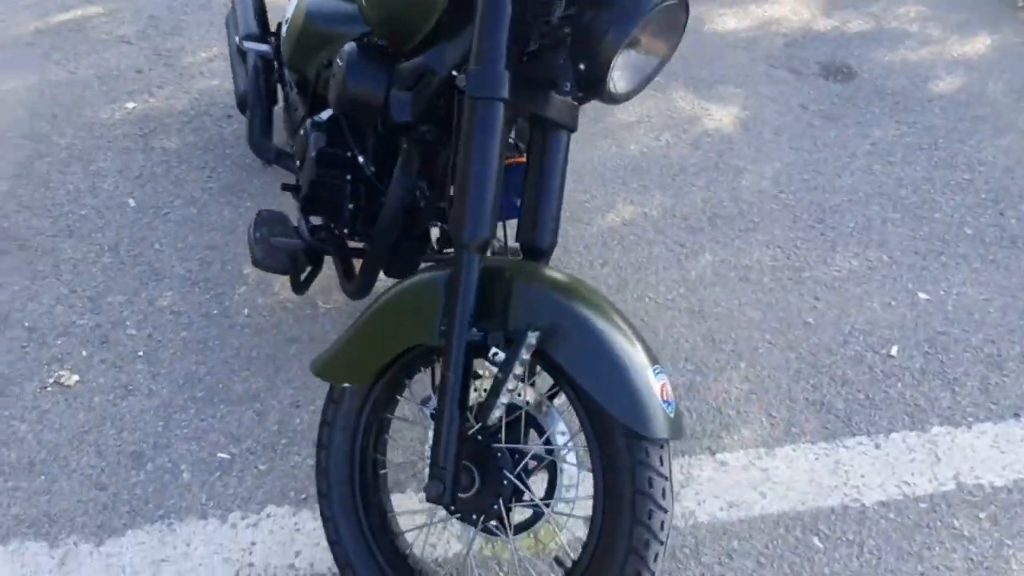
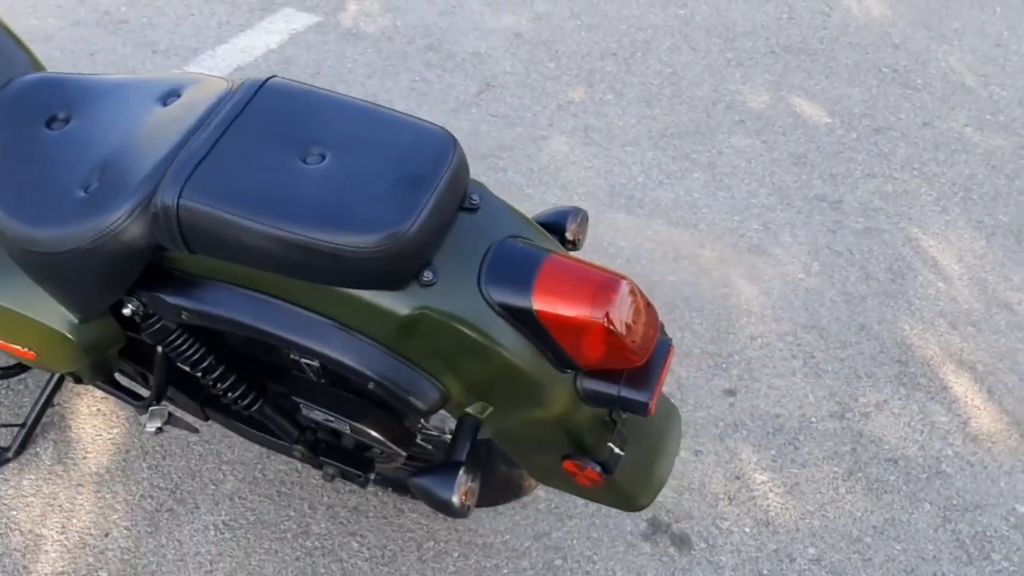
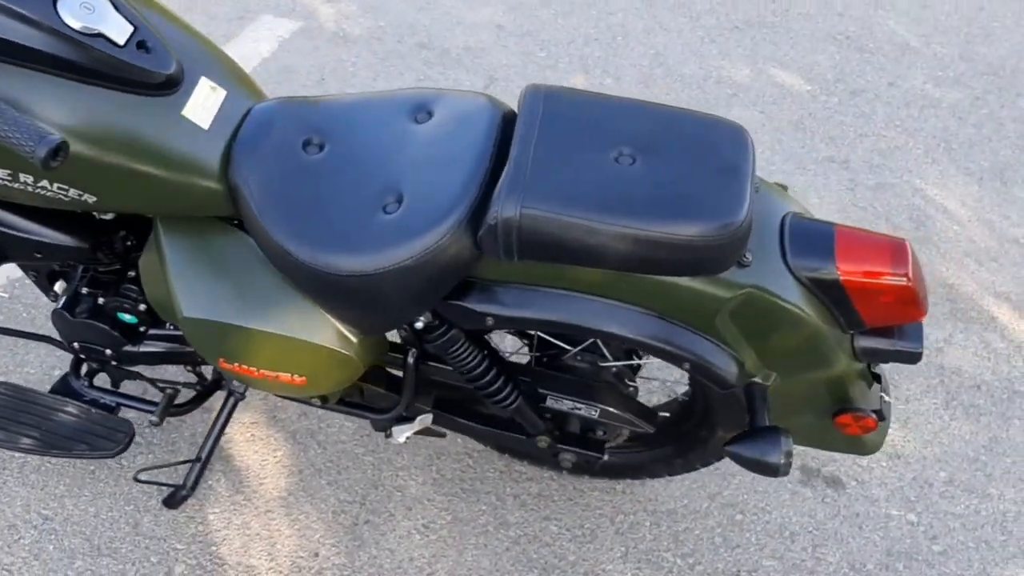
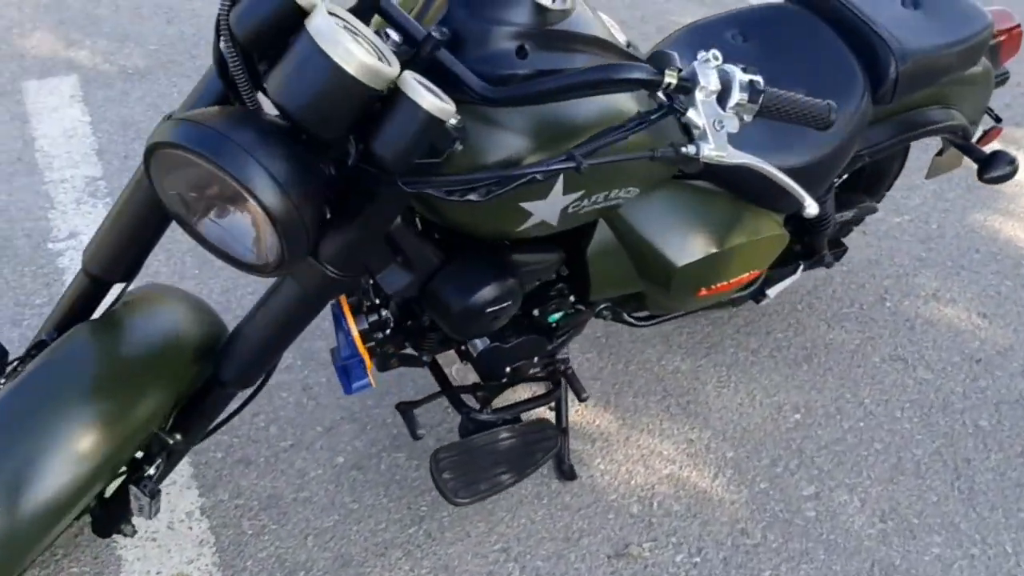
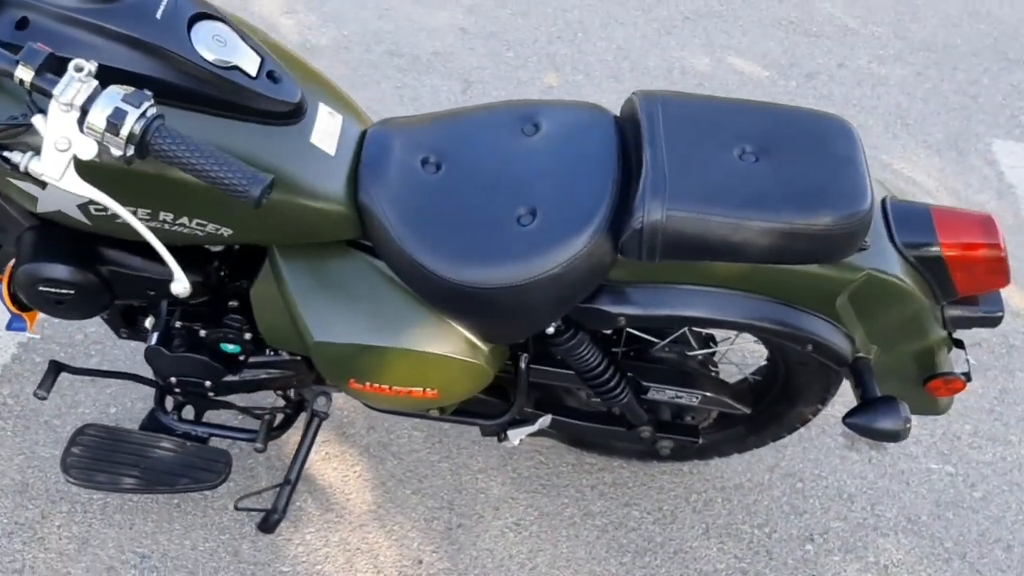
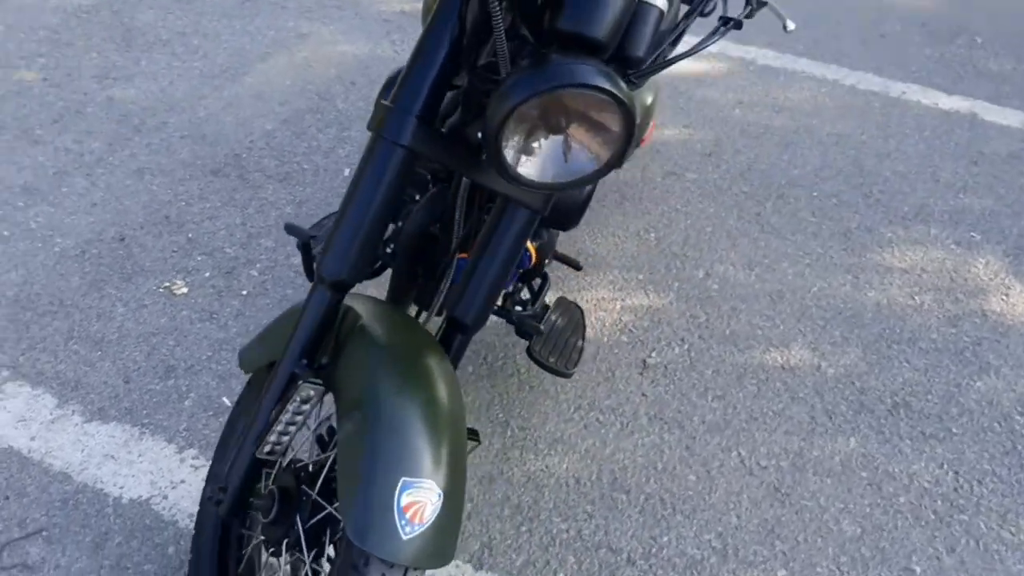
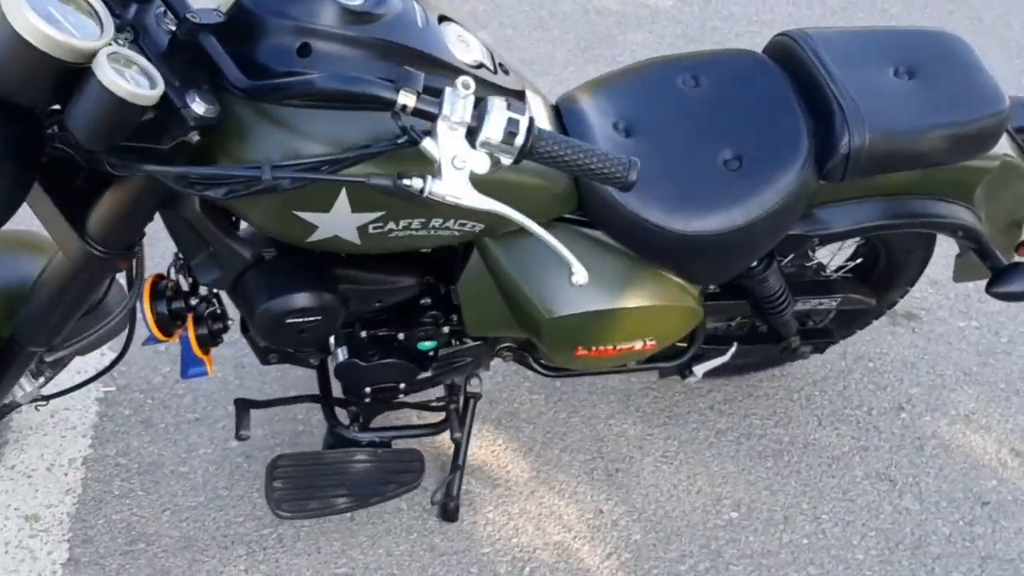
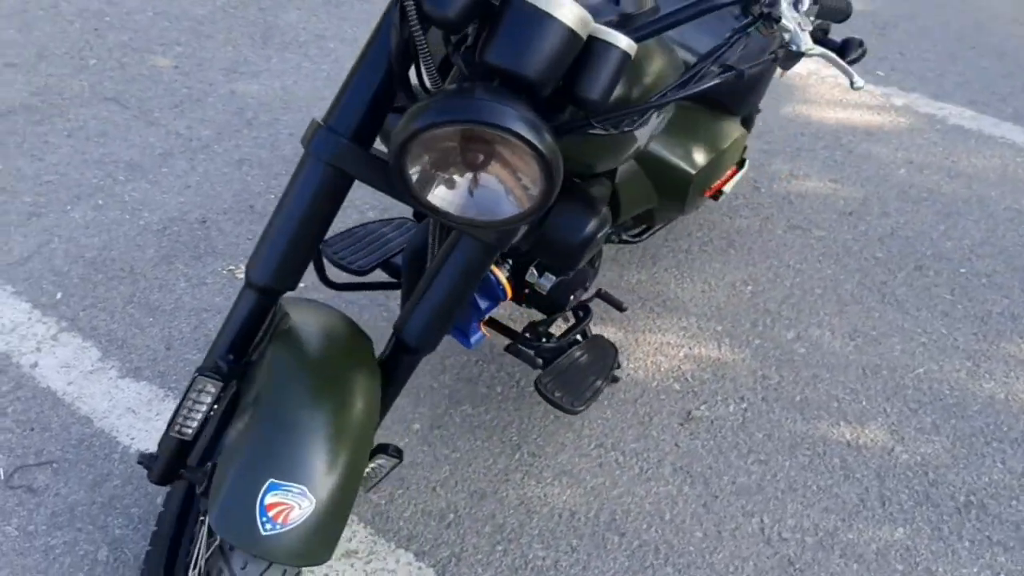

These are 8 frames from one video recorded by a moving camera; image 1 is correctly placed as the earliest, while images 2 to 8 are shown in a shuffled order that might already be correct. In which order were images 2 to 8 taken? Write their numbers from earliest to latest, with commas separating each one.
6, 8, 4, 7, 5, 3, 2
